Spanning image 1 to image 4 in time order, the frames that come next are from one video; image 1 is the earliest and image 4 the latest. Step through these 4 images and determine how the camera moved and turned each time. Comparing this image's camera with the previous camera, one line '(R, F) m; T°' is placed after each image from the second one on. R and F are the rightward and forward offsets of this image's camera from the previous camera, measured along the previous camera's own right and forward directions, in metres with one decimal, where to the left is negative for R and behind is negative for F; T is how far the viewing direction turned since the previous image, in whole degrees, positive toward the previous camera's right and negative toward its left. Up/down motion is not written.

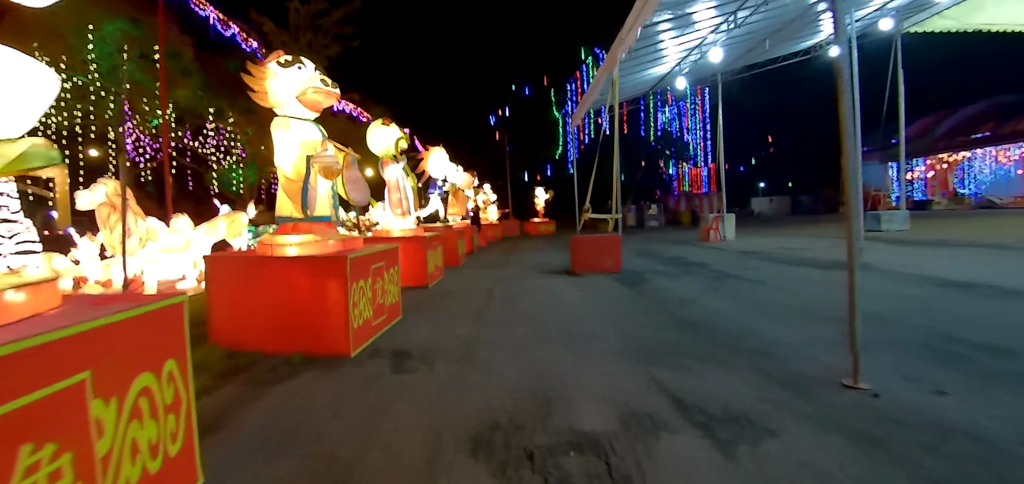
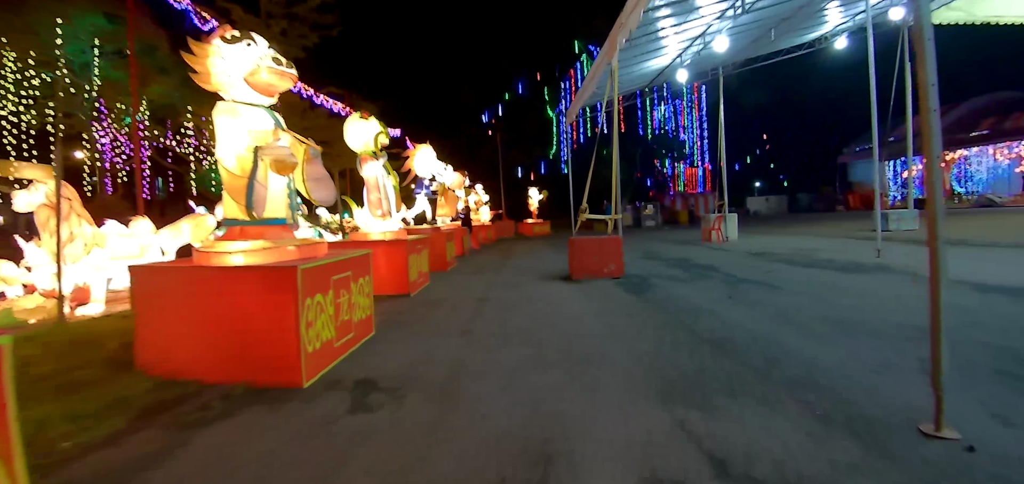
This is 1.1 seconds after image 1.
(+0.1, +0.7) m; +1°
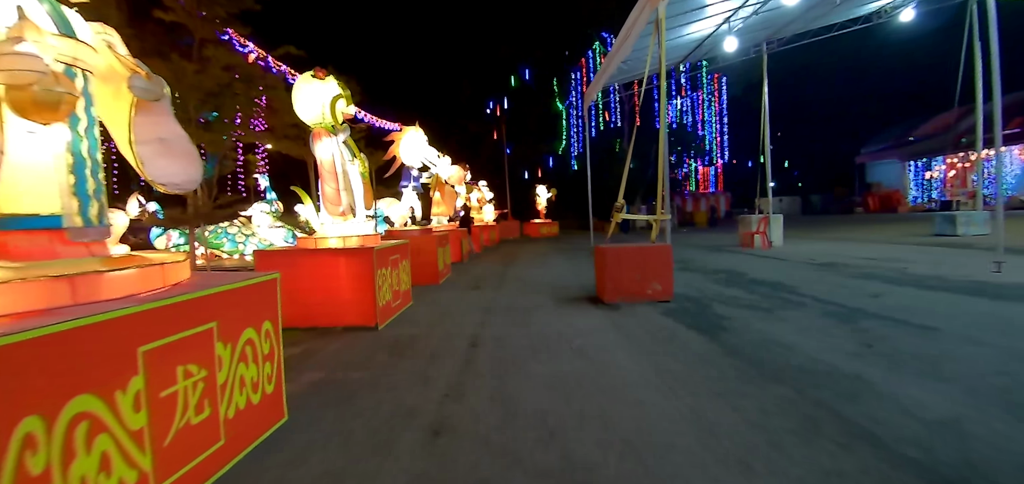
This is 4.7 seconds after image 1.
(-0.1, +2.2) m; 0°
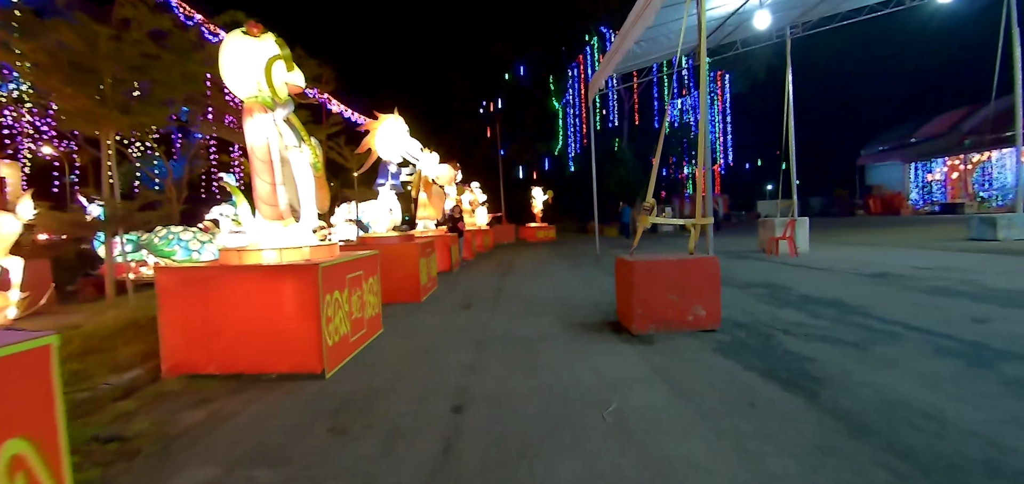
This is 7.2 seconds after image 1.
(0.0, +1.4) m; +1°
